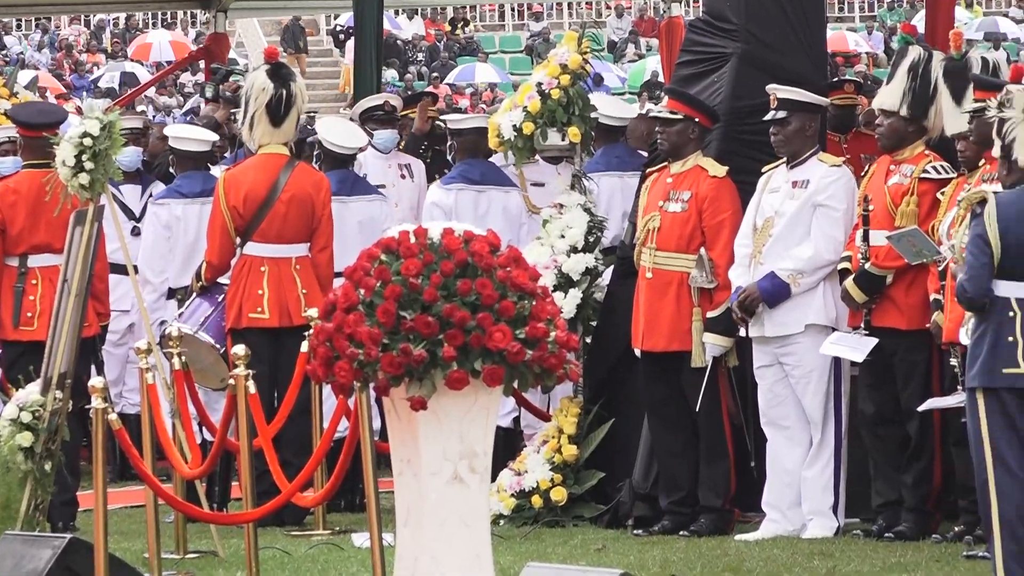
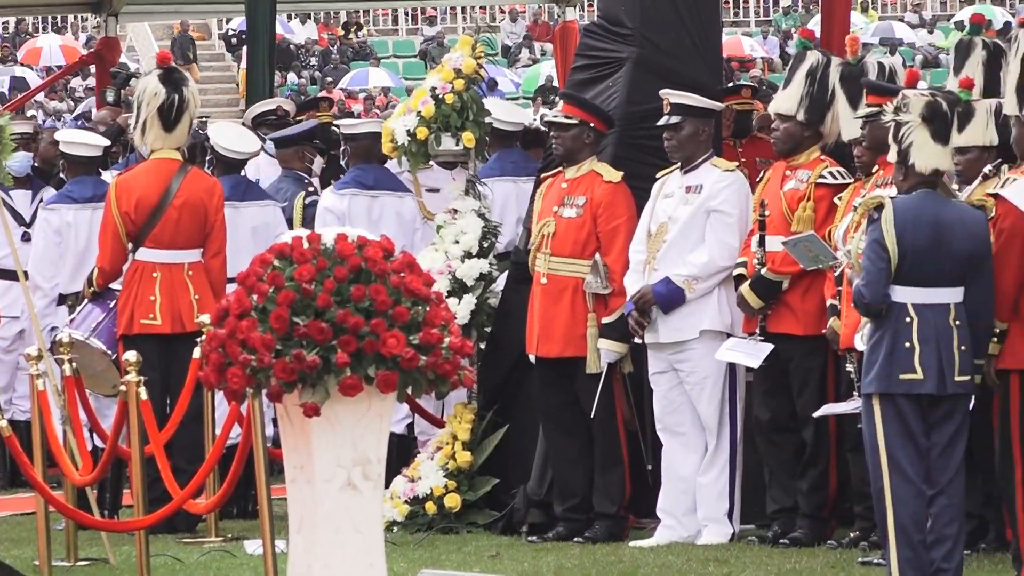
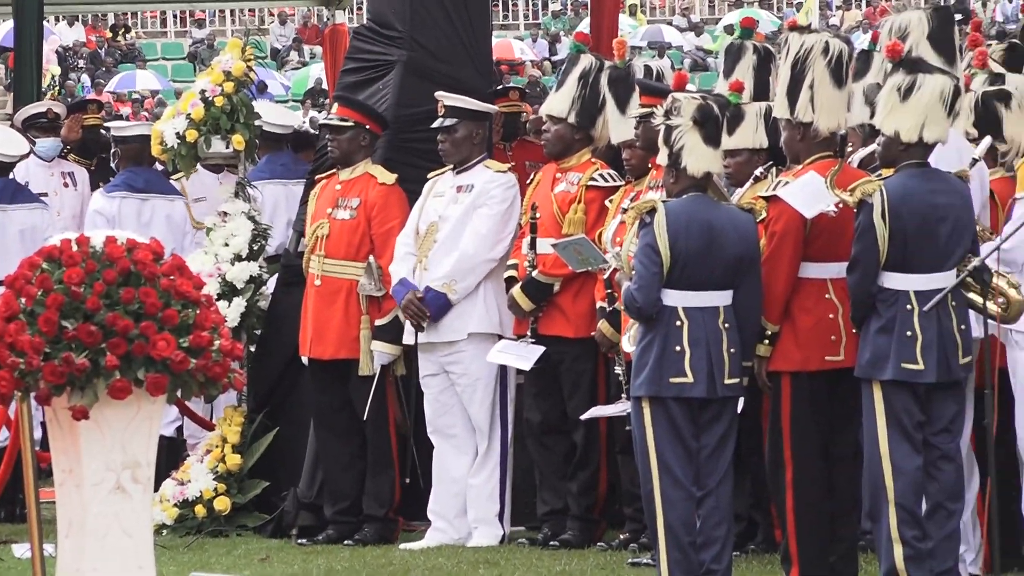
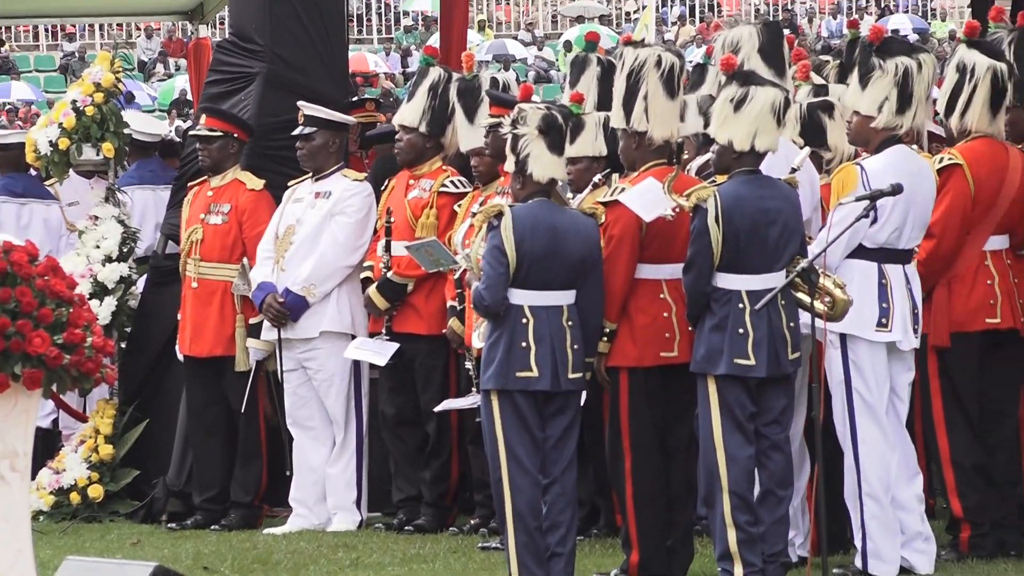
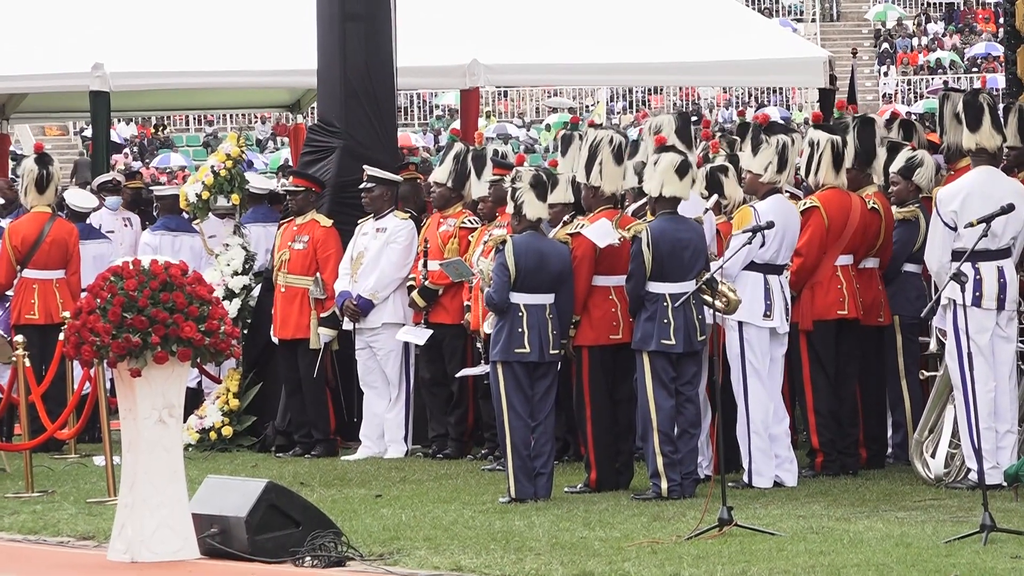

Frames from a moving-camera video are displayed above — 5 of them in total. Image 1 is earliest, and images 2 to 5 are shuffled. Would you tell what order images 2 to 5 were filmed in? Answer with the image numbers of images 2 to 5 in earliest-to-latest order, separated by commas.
2, 3, 4, 5
